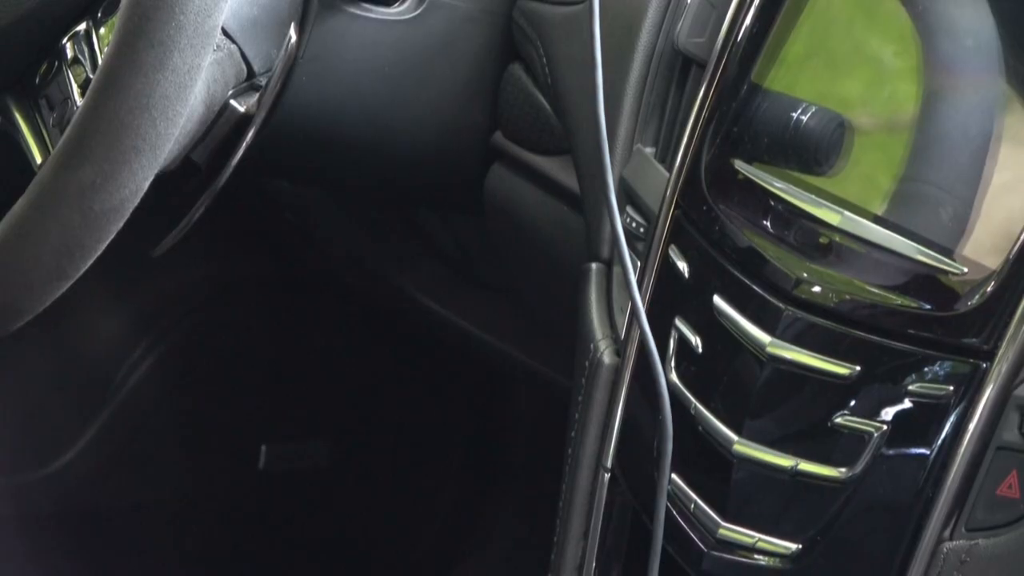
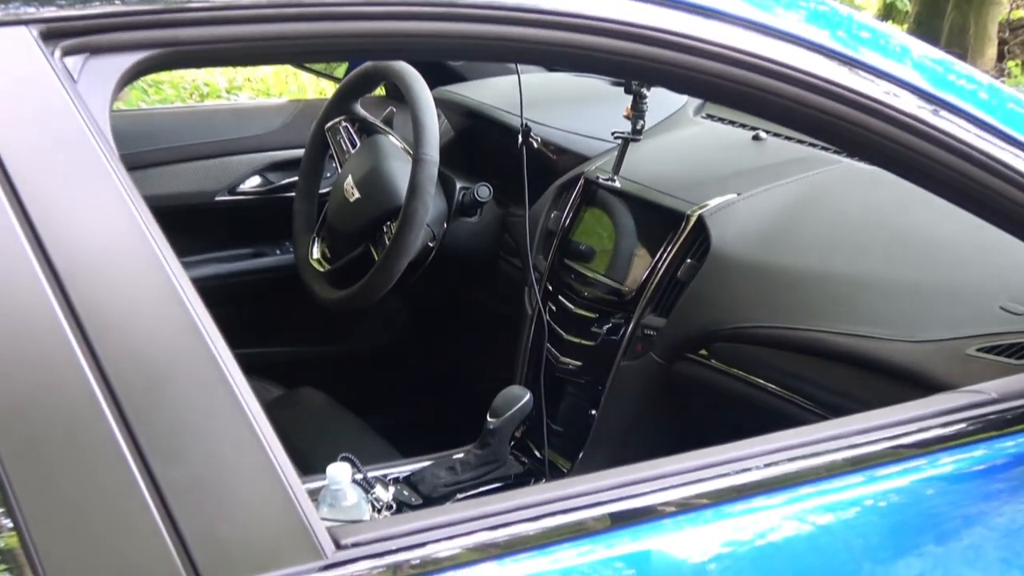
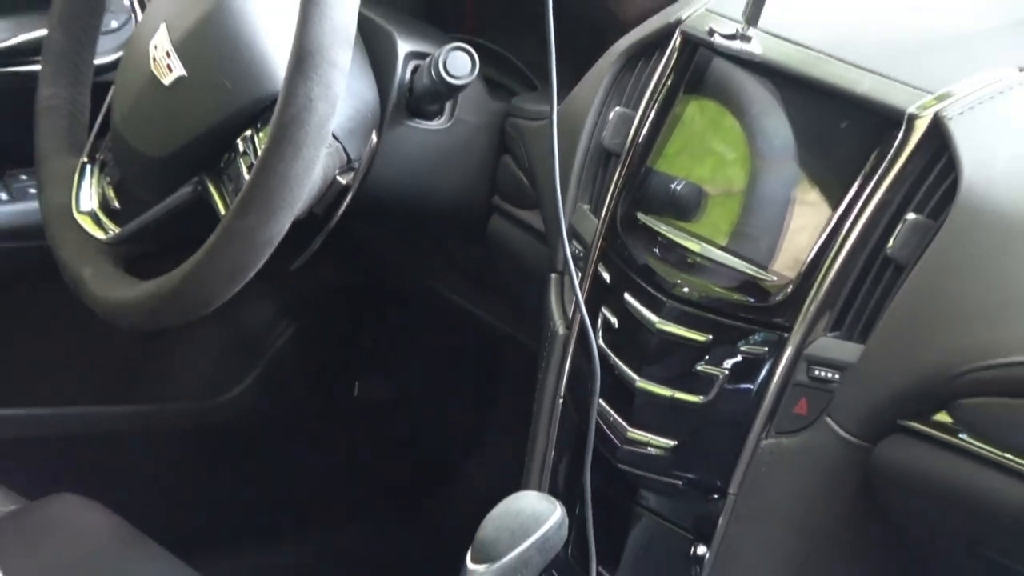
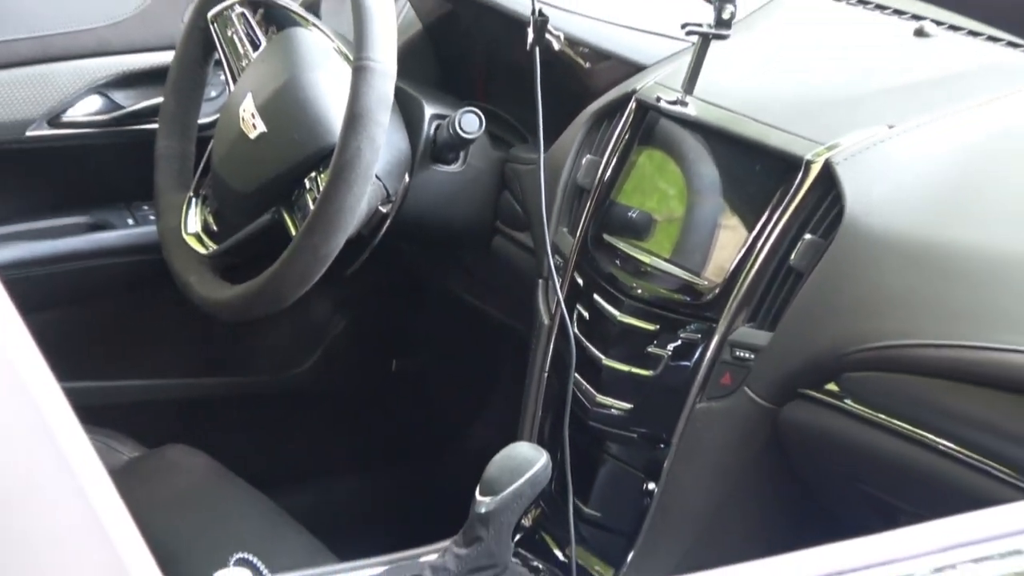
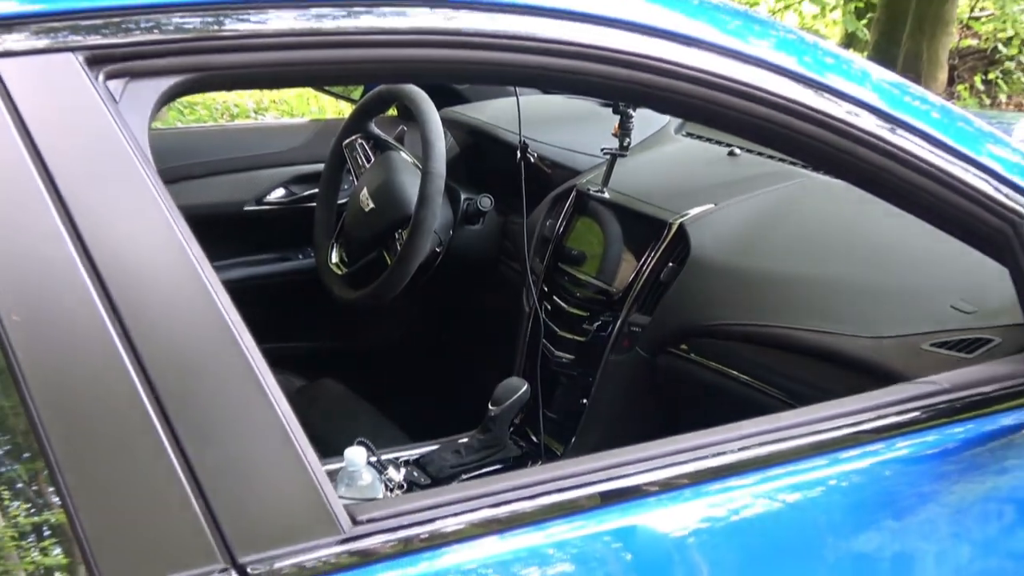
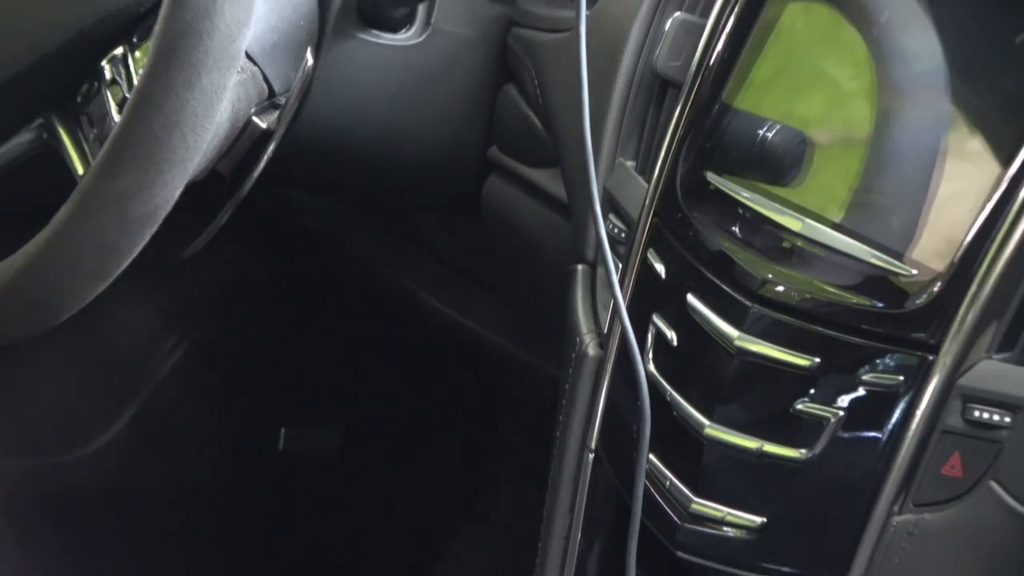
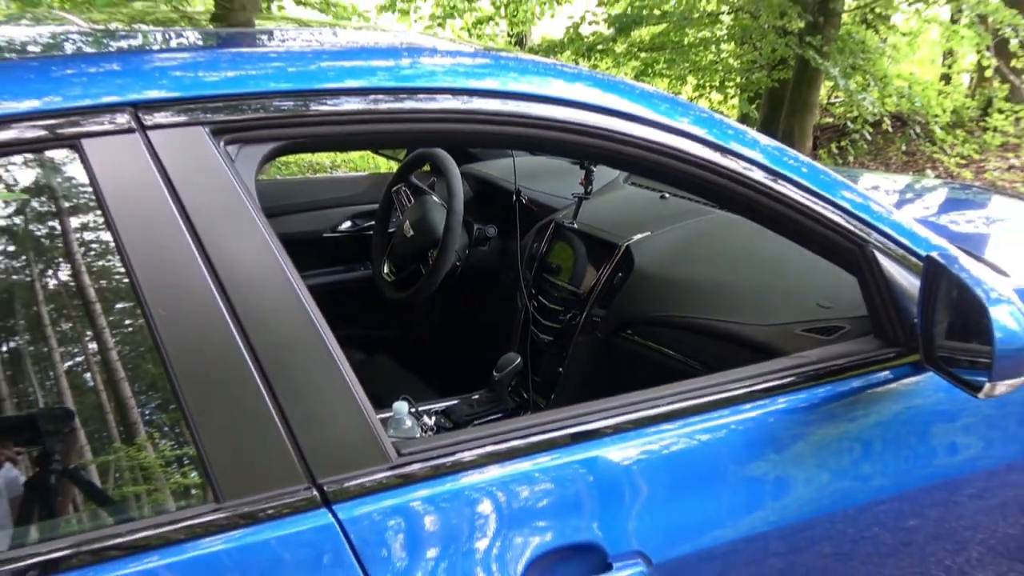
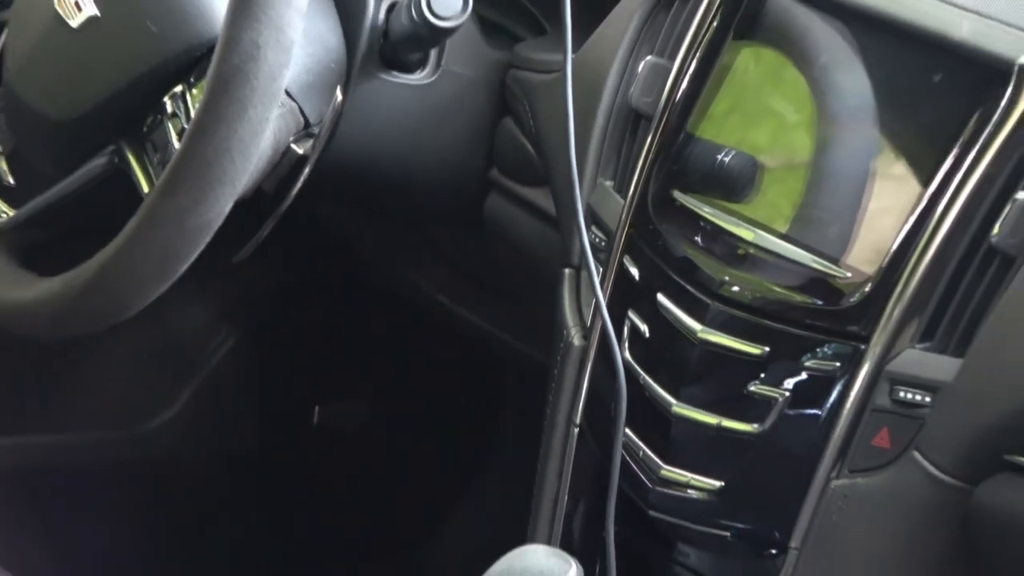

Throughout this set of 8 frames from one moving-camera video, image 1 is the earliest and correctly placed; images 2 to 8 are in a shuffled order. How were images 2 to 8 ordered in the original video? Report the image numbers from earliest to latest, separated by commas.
6, 8, 3, 4, 2, 5, 7
